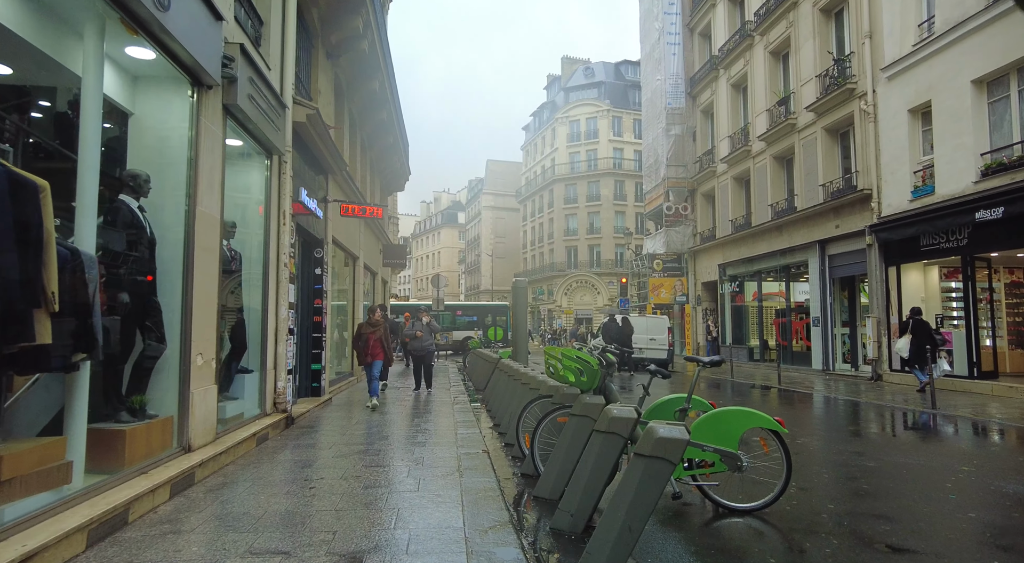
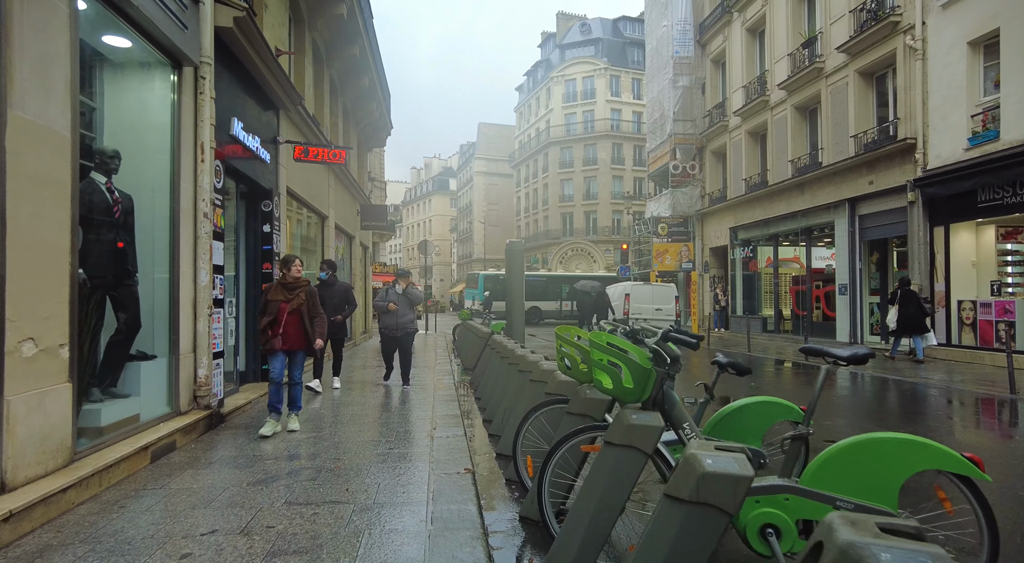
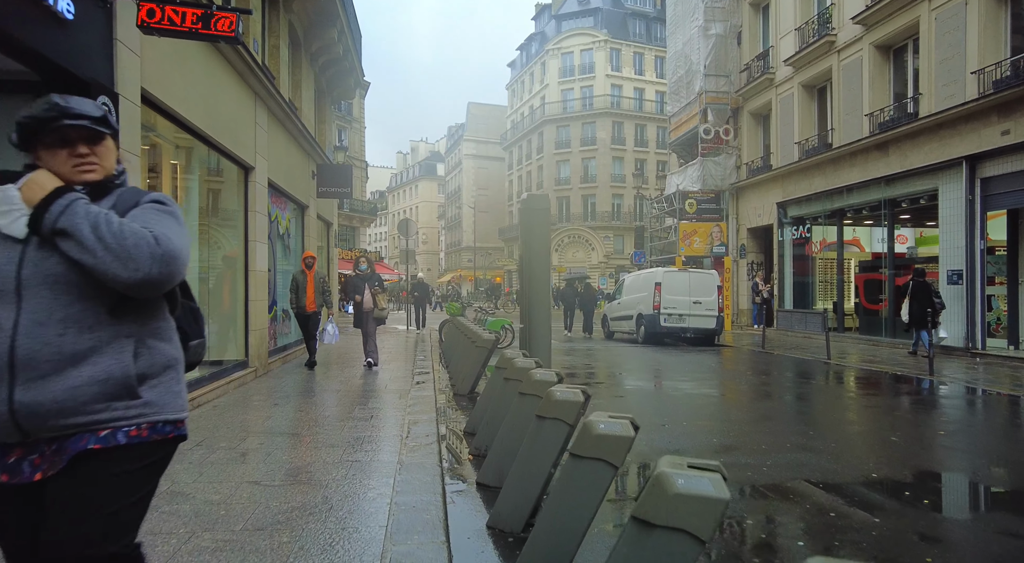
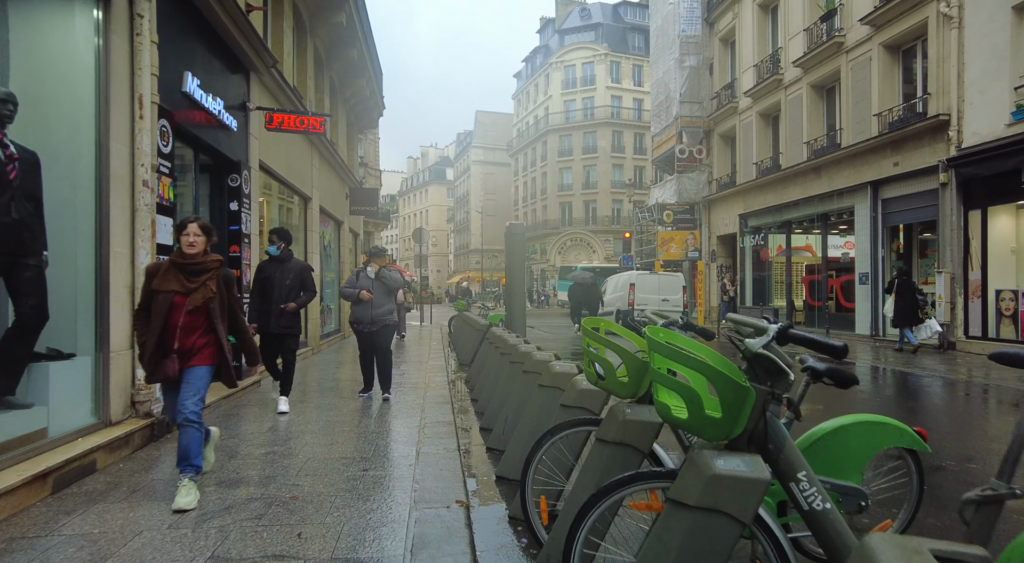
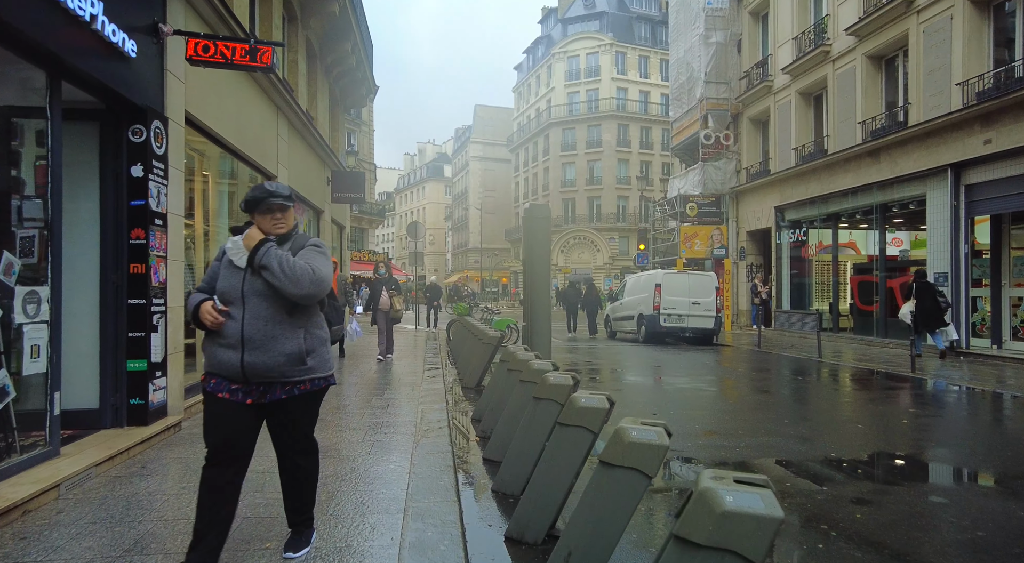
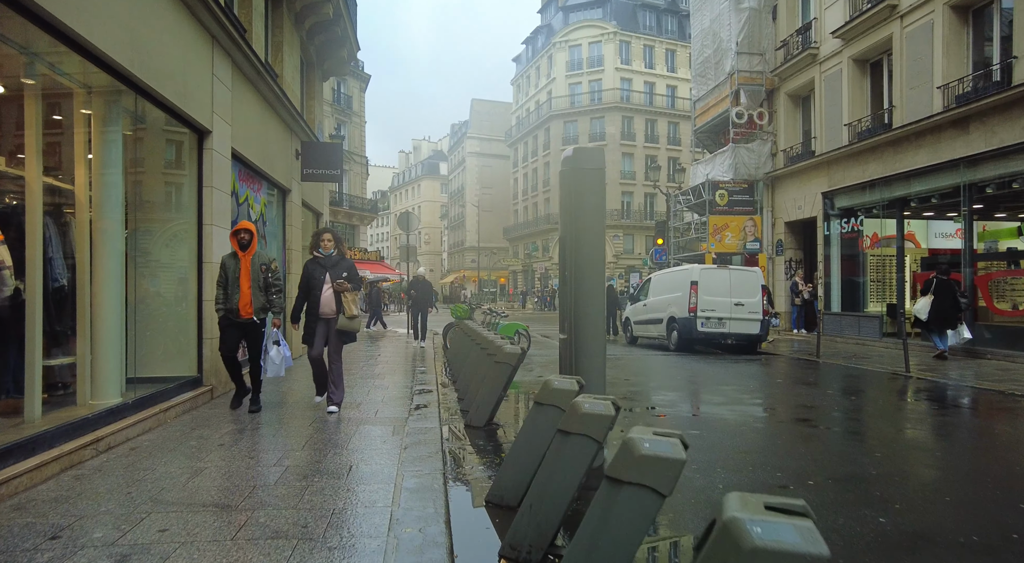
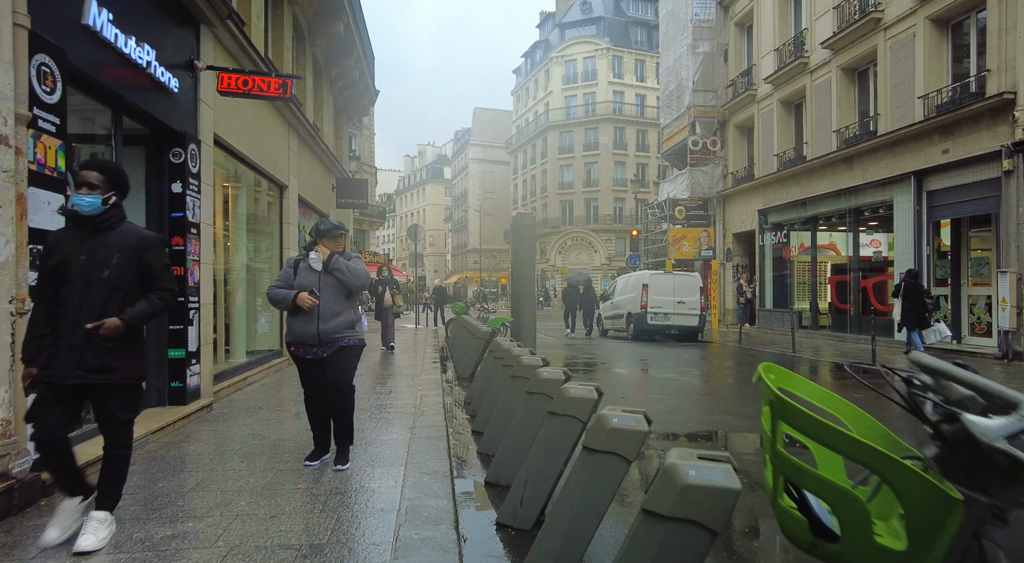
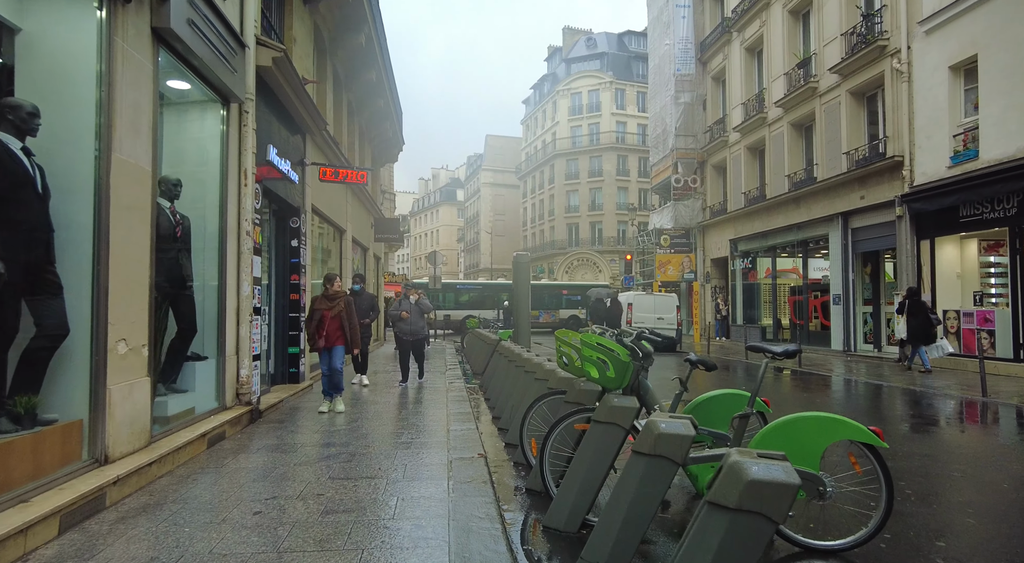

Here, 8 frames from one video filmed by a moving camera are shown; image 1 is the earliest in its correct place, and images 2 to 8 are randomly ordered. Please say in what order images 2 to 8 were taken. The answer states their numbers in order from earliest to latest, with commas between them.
8, 2, 4, 7, 5, 3, 6
